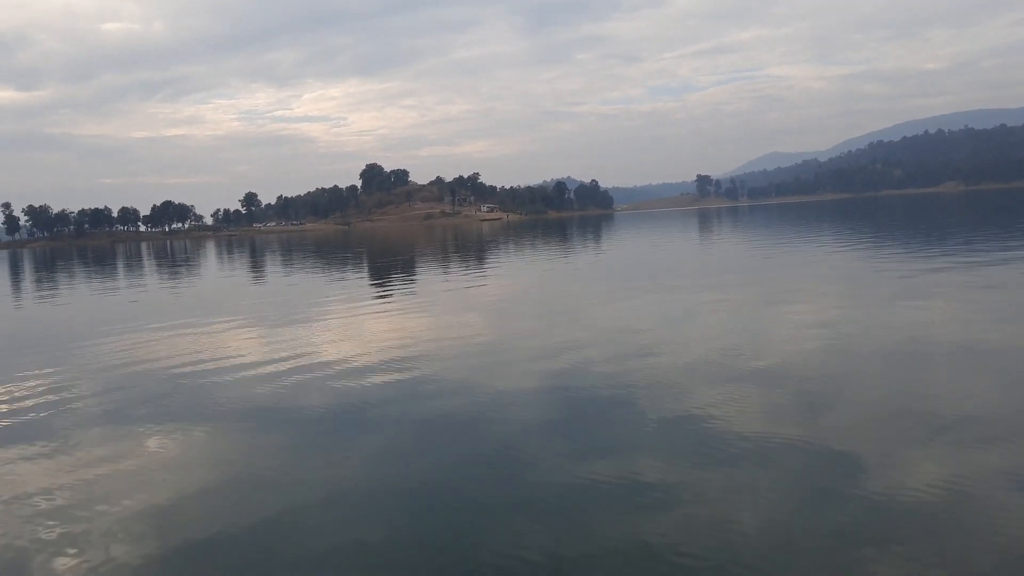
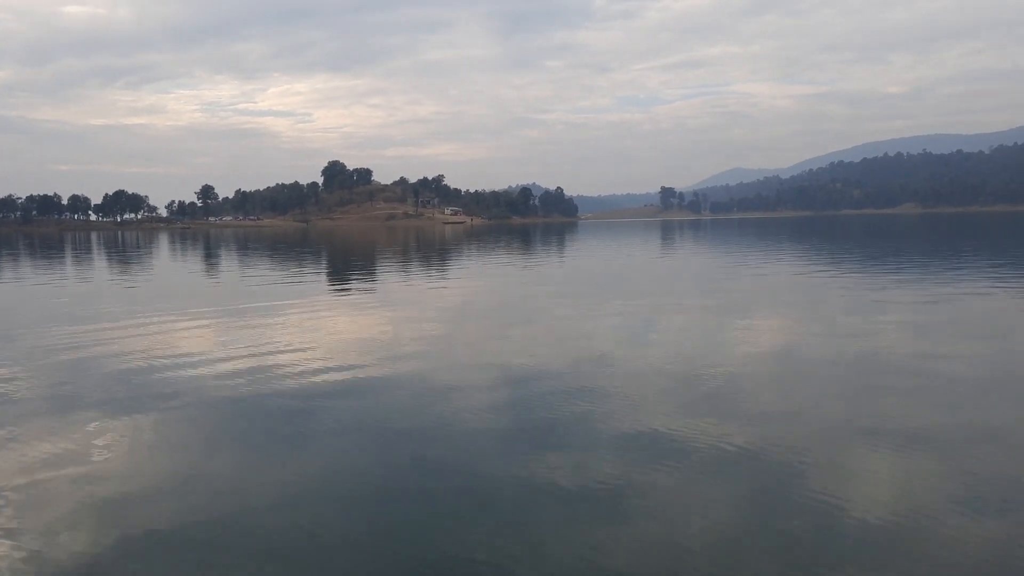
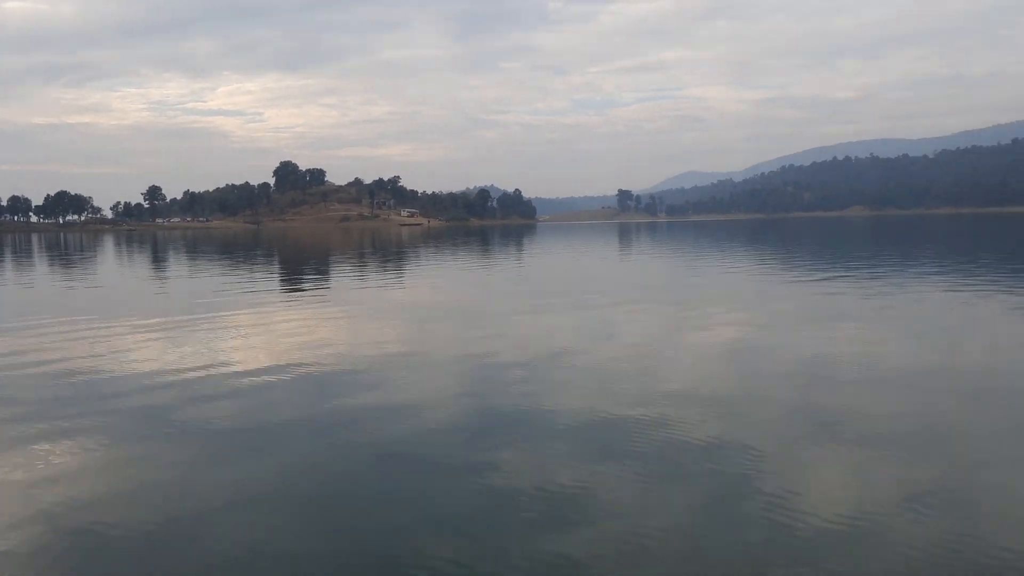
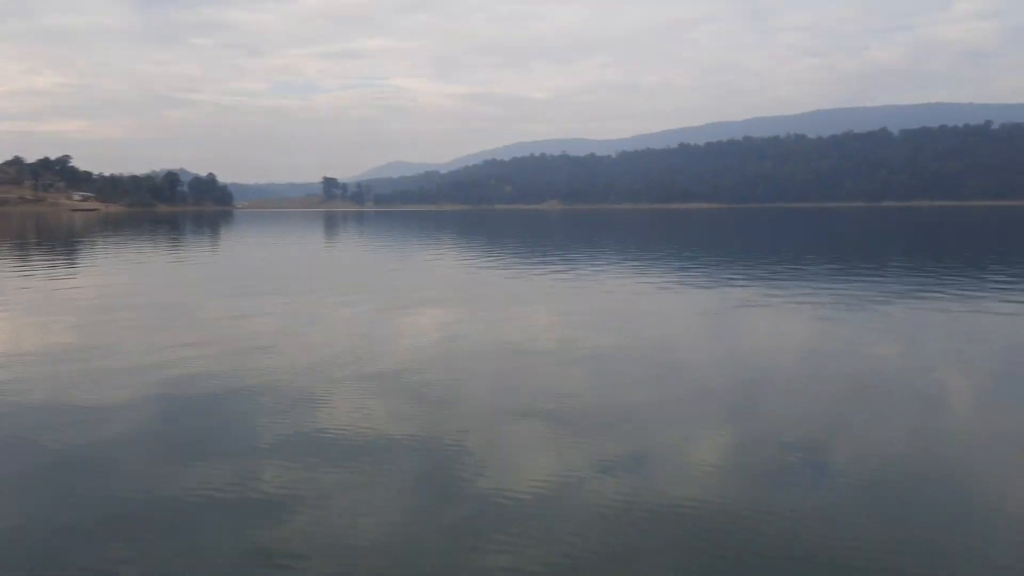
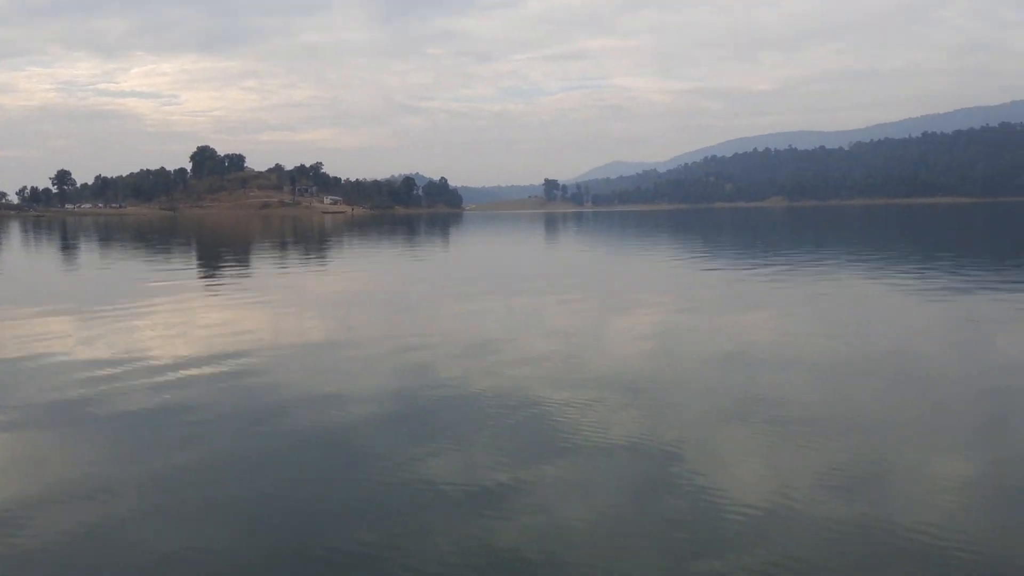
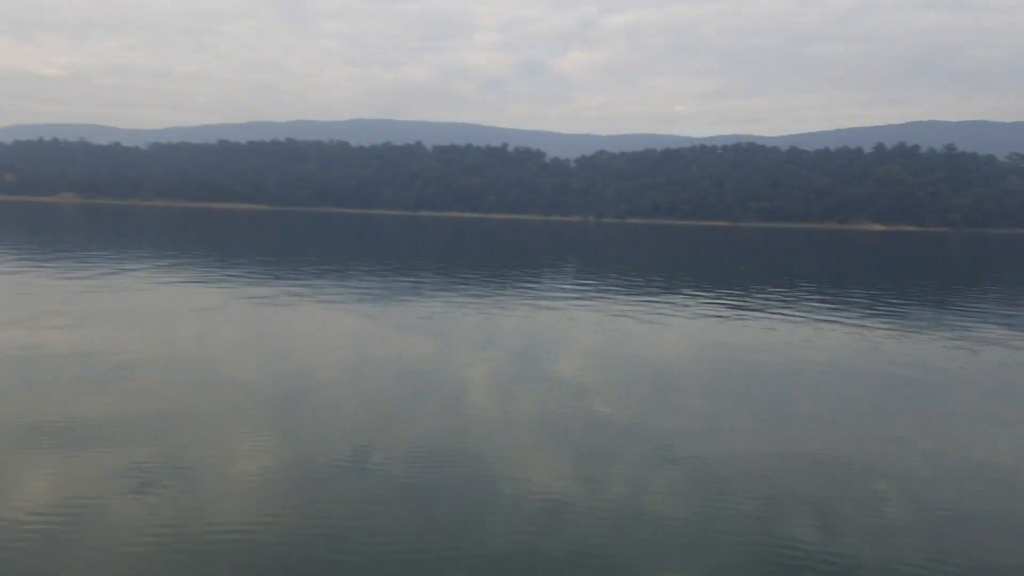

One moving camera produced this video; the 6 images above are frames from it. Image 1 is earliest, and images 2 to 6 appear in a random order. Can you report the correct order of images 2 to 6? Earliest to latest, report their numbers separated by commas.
2, 3, 5, 4, 6
